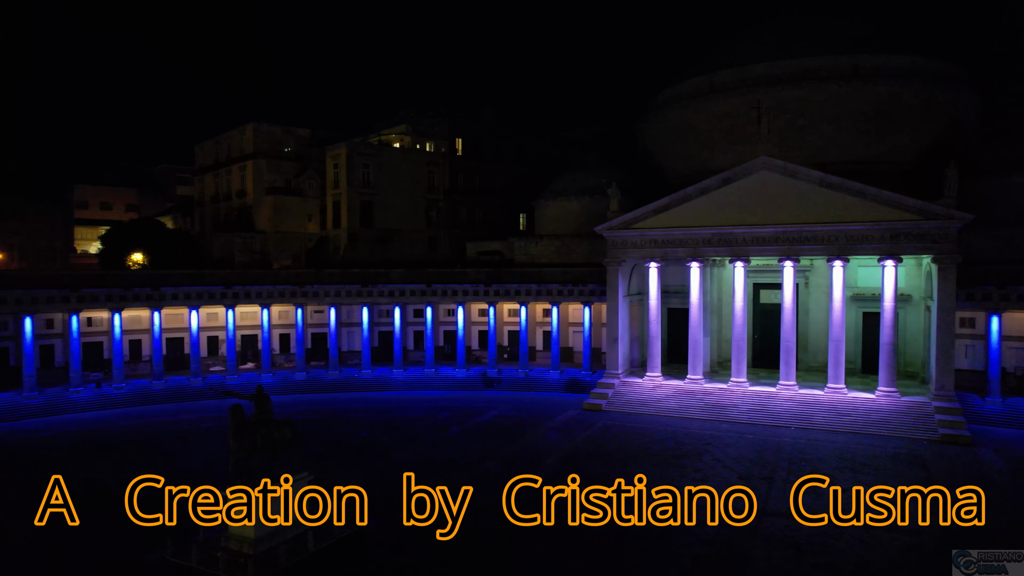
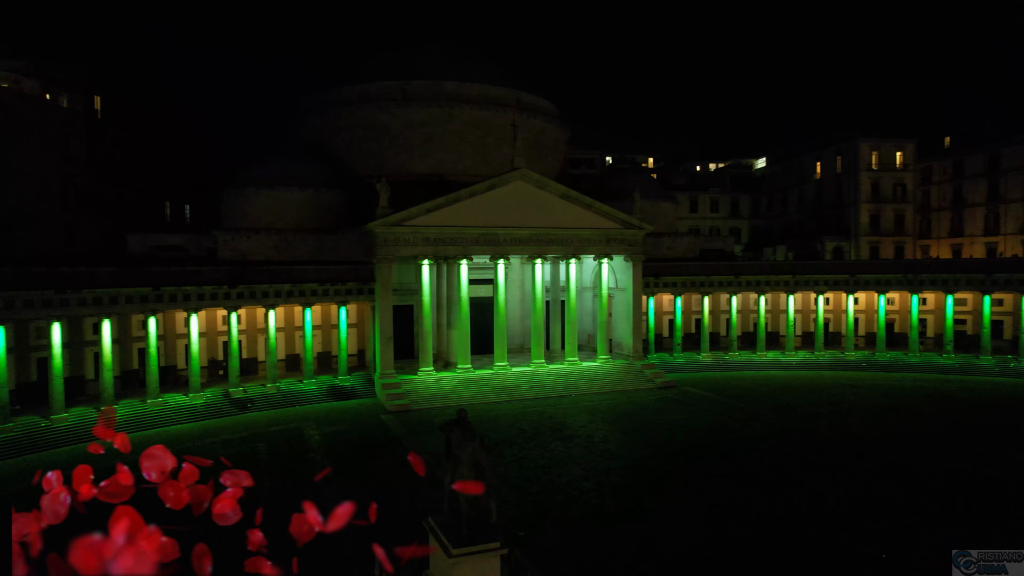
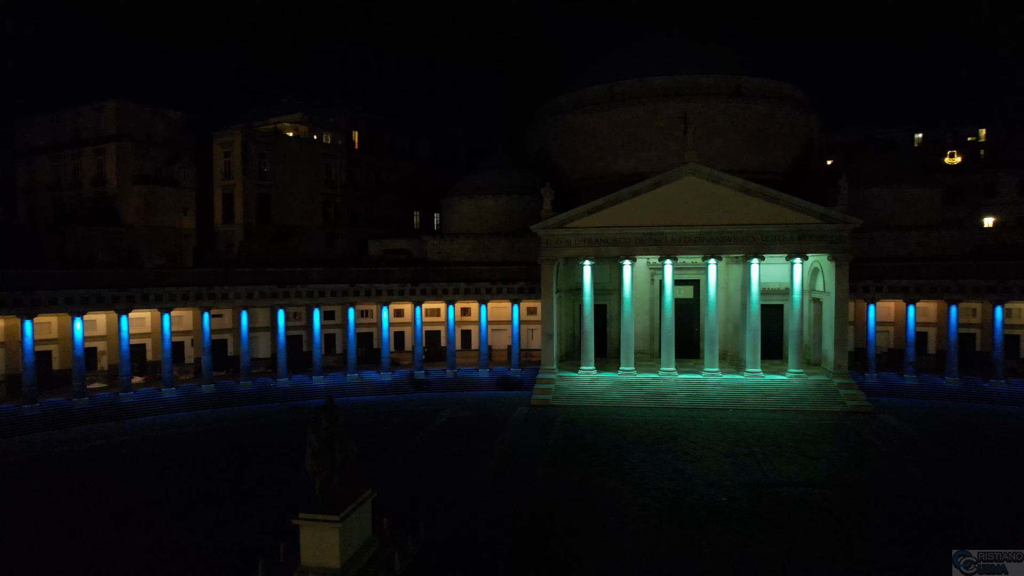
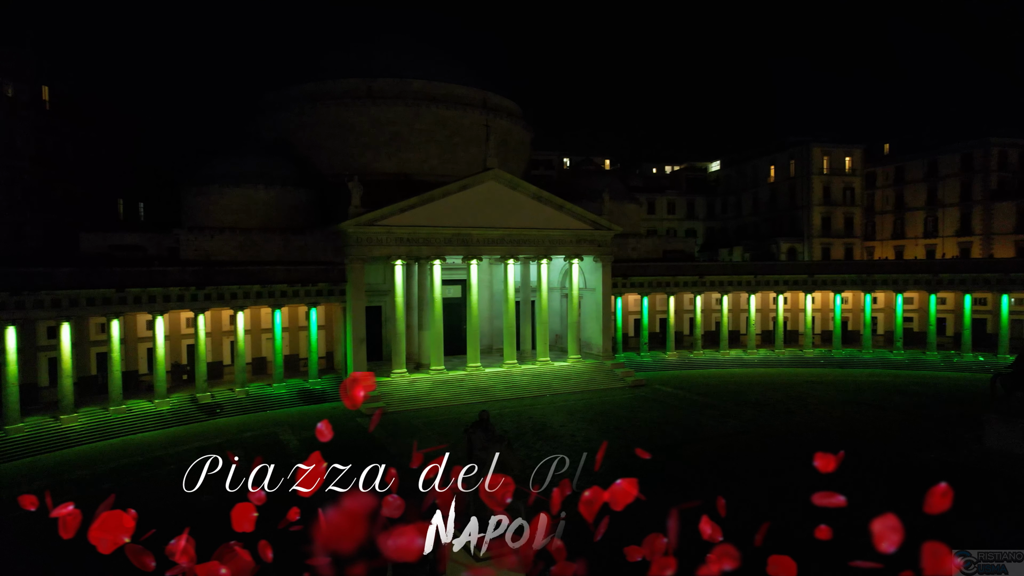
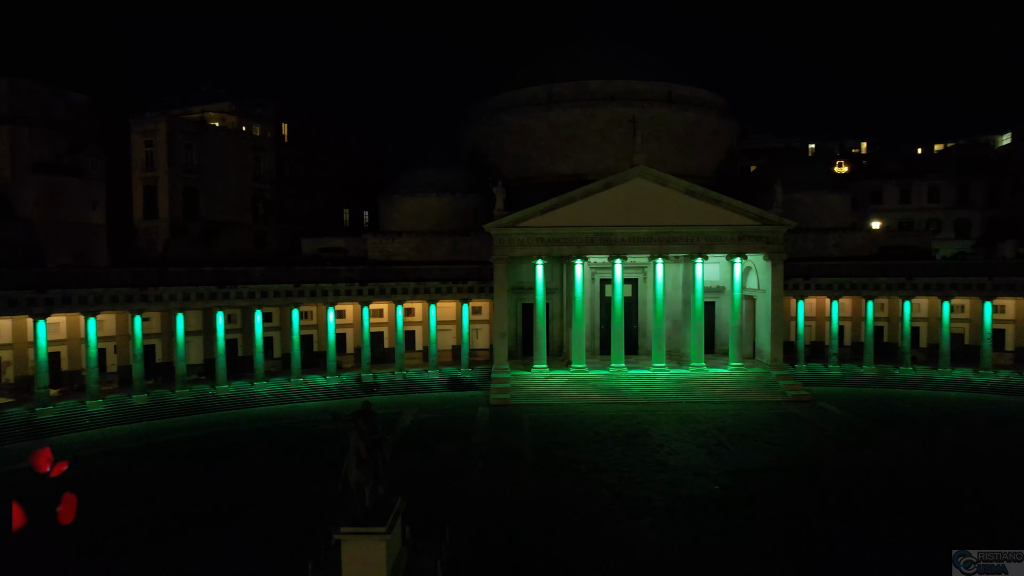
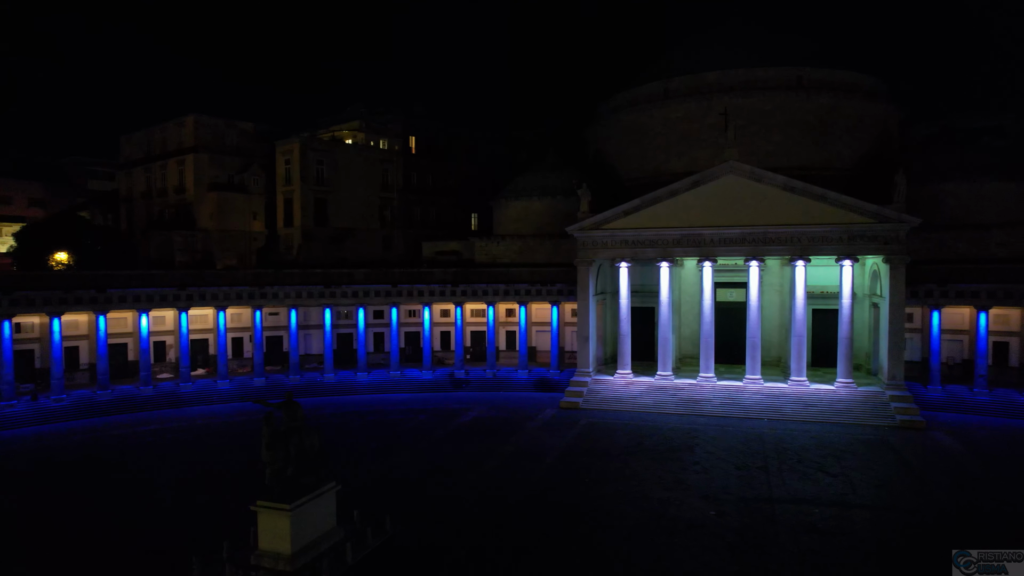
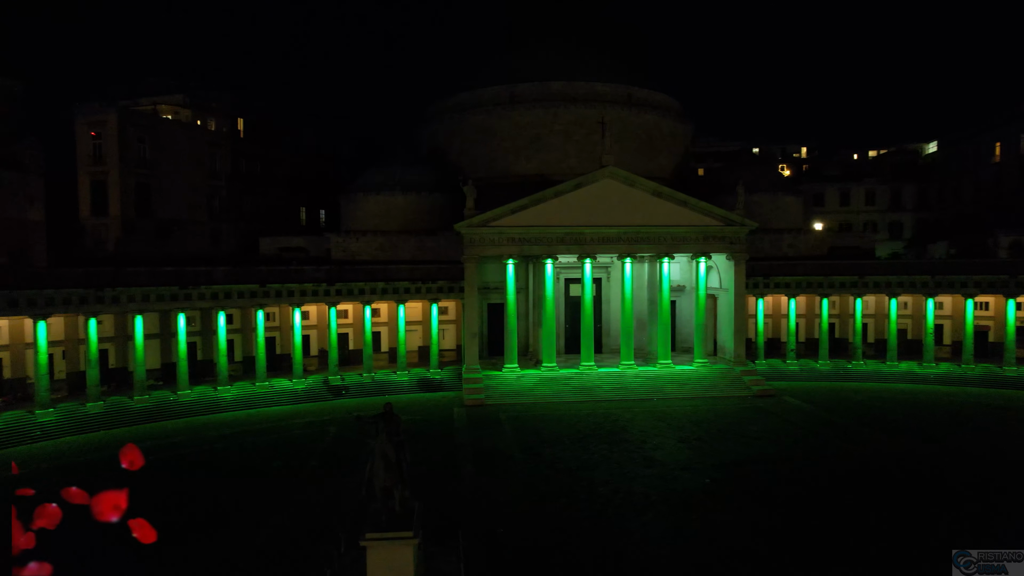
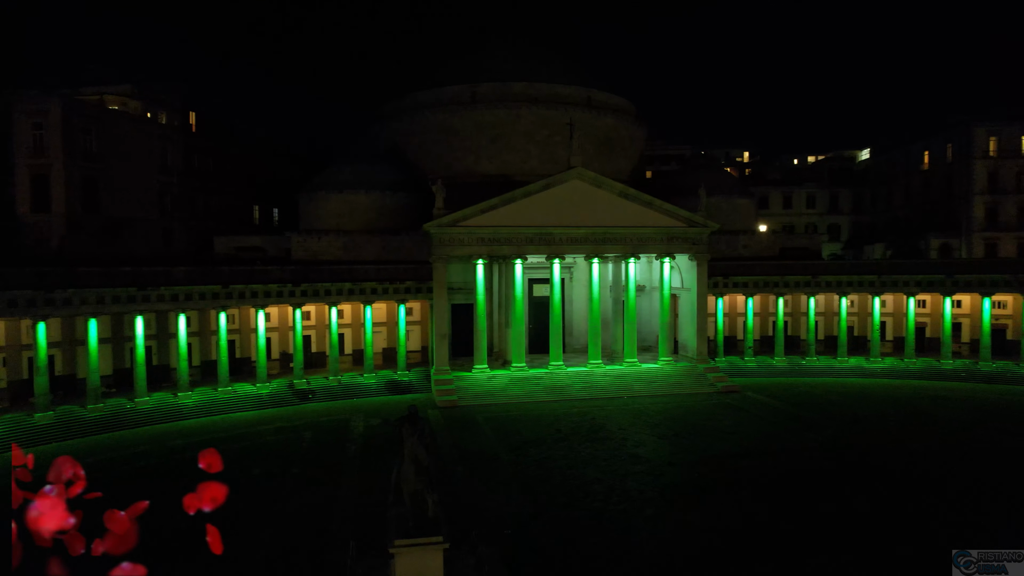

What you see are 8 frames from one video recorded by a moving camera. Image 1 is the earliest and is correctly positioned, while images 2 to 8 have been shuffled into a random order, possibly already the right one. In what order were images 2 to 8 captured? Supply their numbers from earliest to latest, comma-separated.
6, 3, 5, 7, 8, 2, 4
